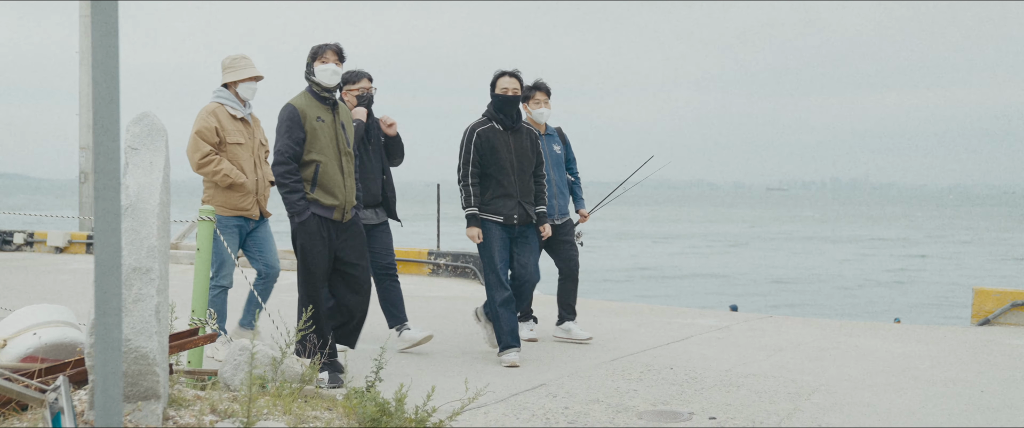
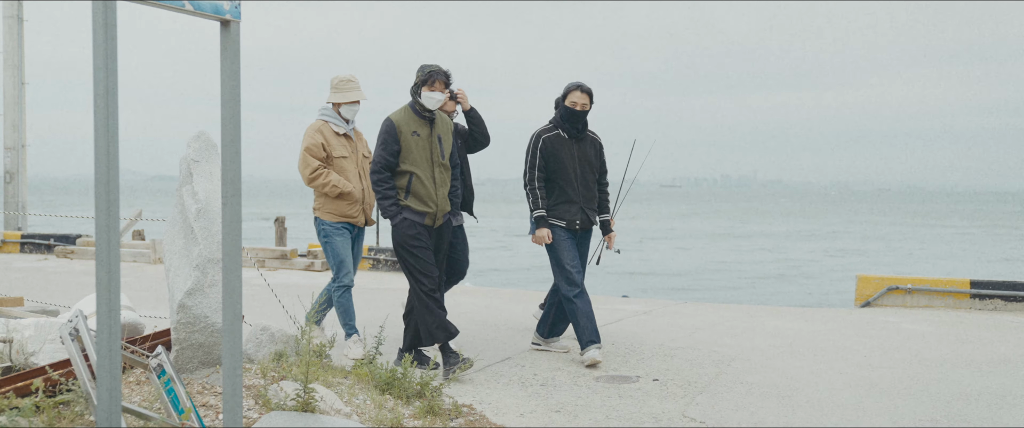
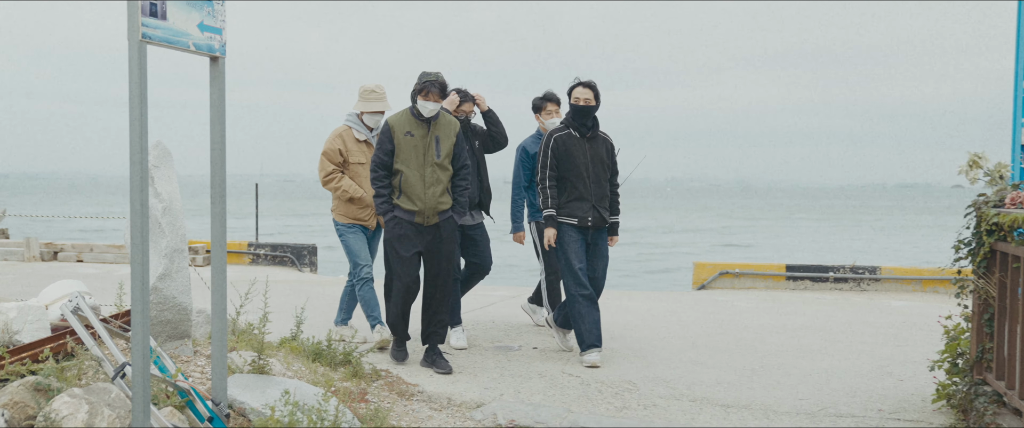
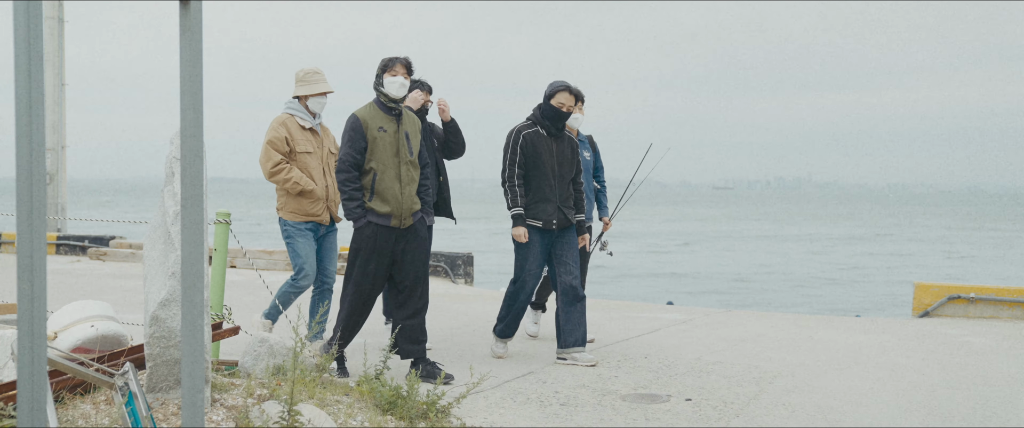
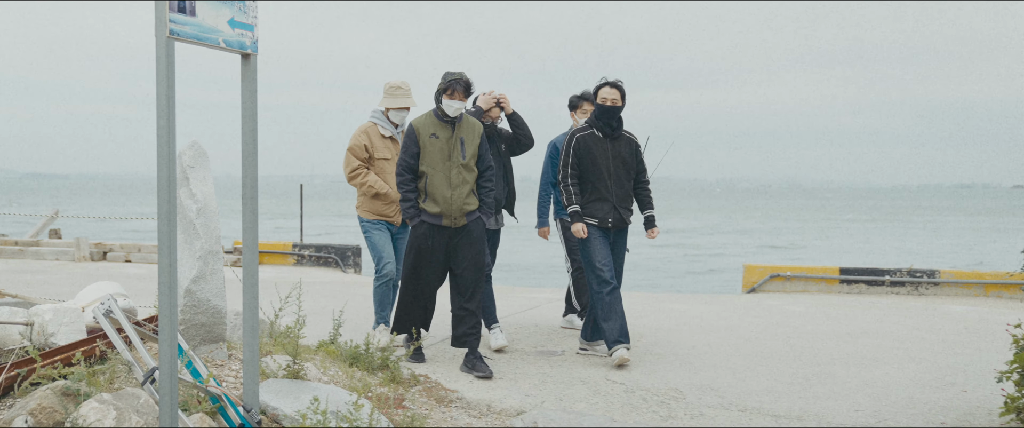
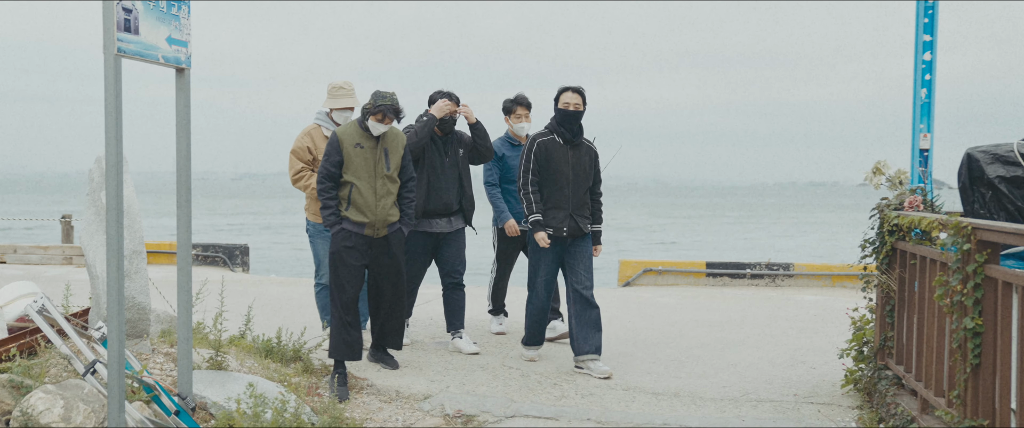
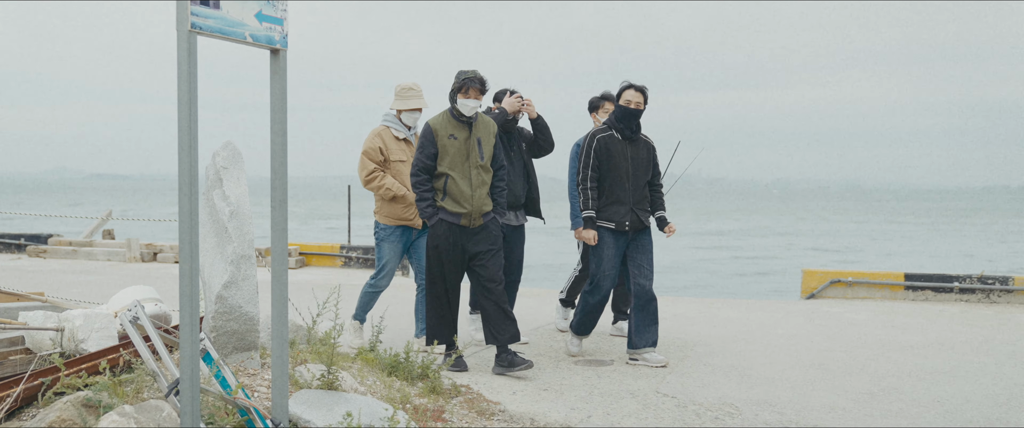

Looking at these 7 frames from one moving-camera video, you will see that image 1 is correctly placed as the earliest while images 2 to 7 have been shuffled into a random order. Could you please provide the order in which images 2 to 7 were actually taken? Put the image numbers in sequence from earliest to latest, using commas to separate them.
4, 2, 7, 5, 3, 6
